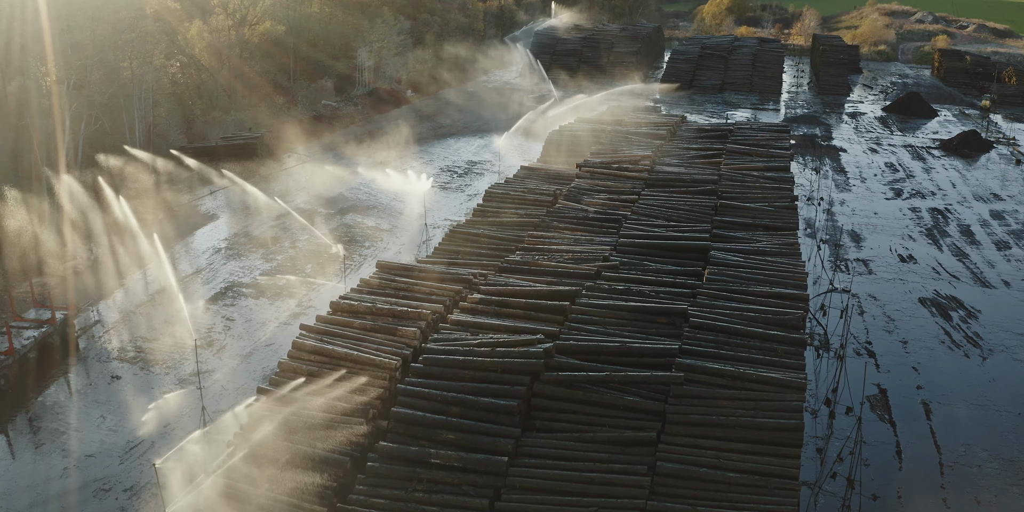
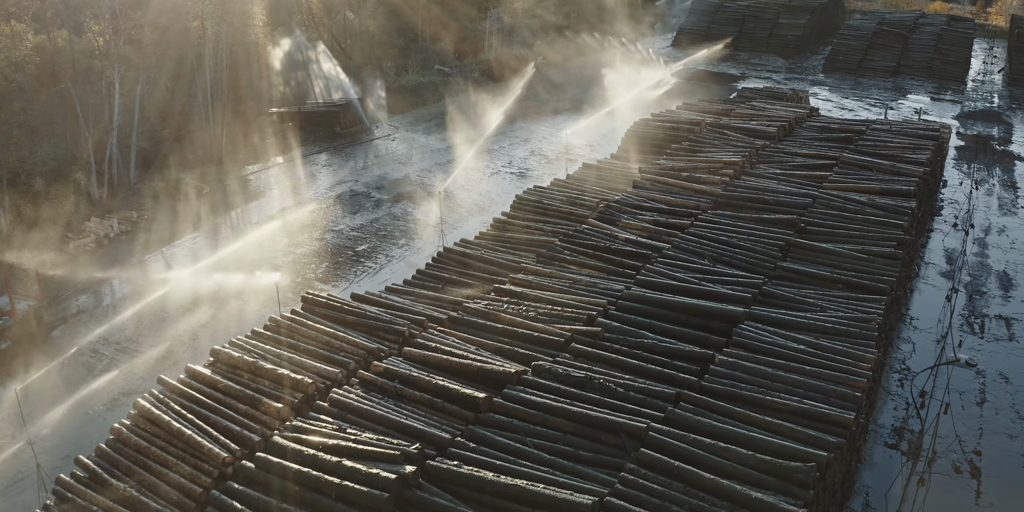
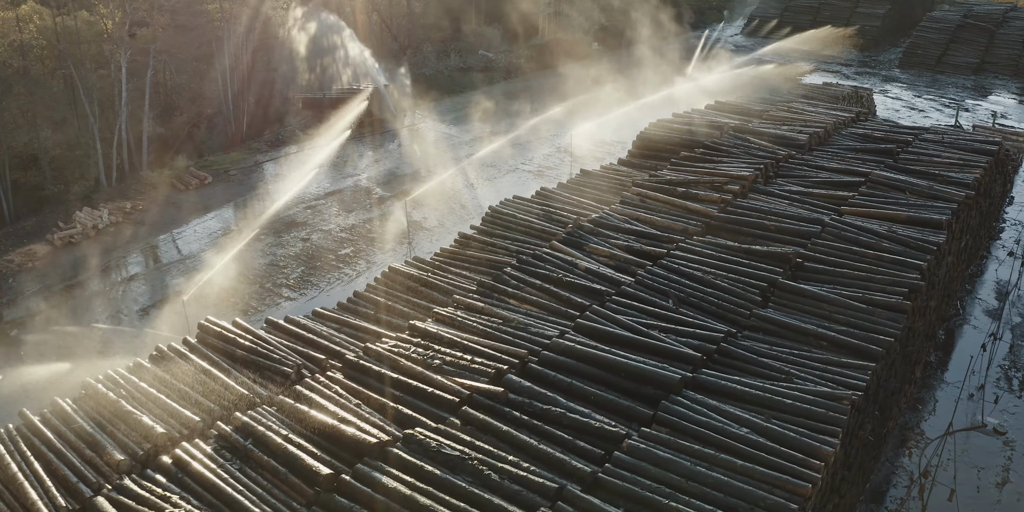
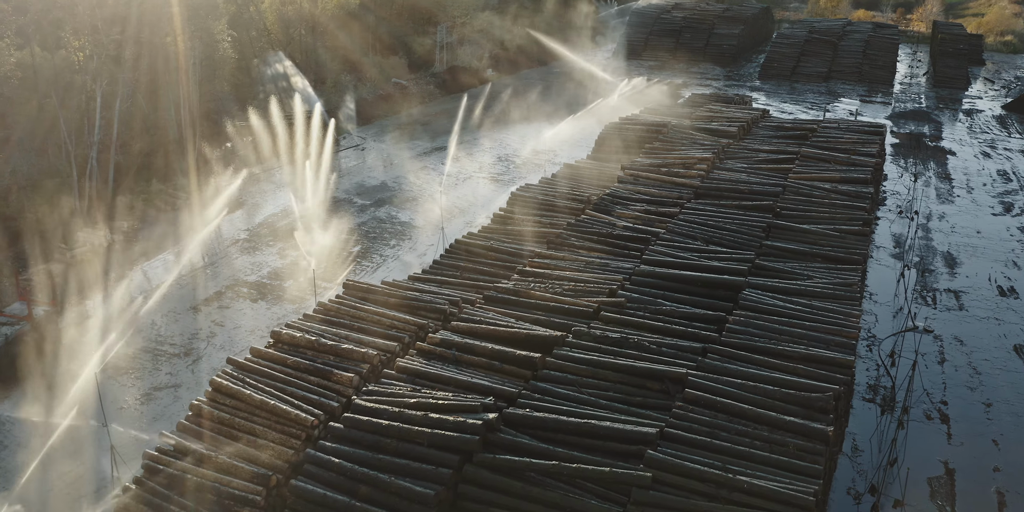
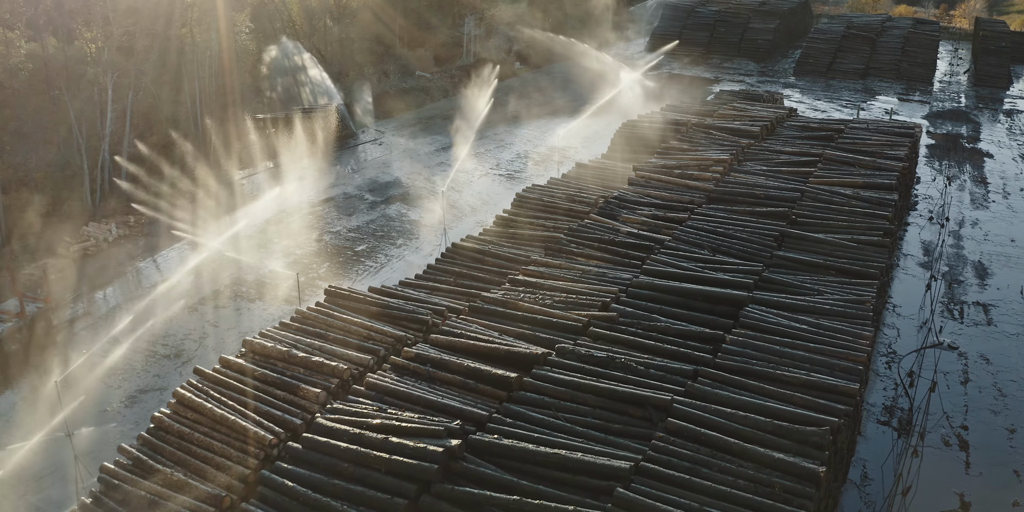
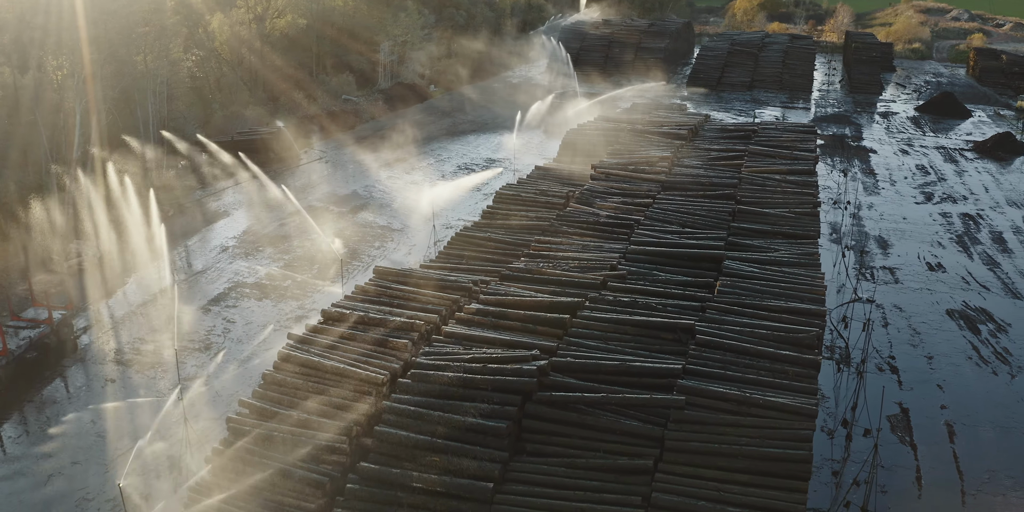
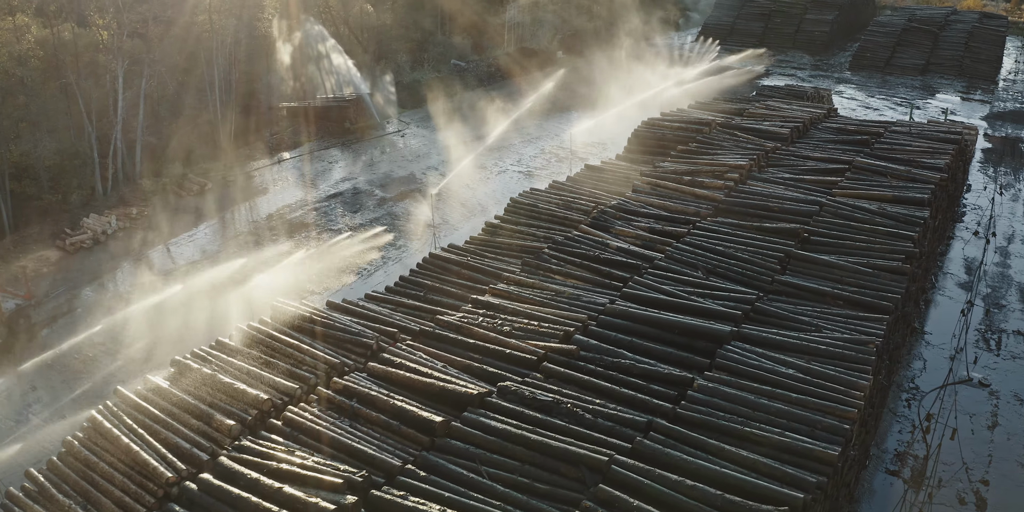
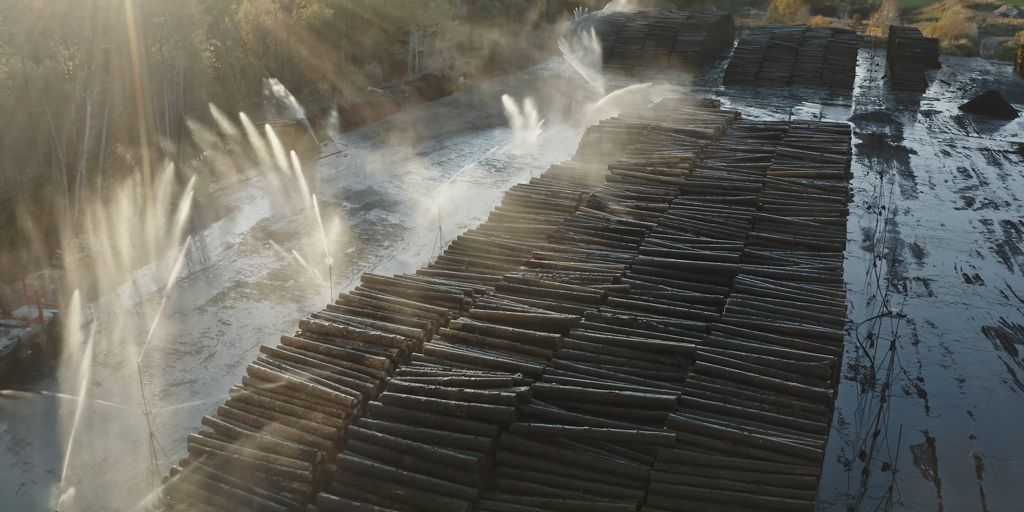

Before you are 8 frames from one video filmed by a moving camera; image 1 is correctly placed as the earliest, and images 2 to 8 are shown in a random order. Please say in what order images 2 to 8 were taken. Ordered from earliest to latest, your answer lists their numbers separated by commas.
6, 8, 4, 5, 2, 7, 3
